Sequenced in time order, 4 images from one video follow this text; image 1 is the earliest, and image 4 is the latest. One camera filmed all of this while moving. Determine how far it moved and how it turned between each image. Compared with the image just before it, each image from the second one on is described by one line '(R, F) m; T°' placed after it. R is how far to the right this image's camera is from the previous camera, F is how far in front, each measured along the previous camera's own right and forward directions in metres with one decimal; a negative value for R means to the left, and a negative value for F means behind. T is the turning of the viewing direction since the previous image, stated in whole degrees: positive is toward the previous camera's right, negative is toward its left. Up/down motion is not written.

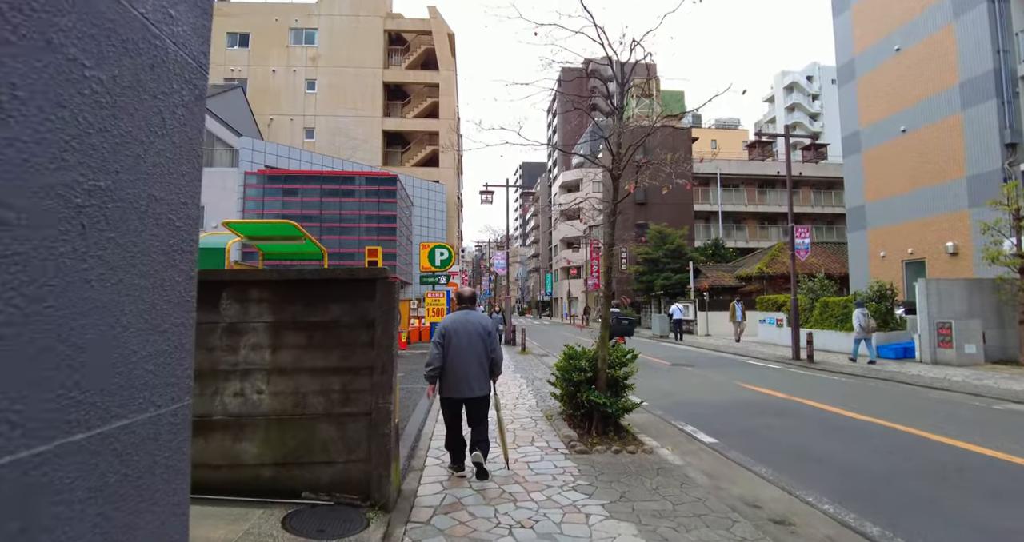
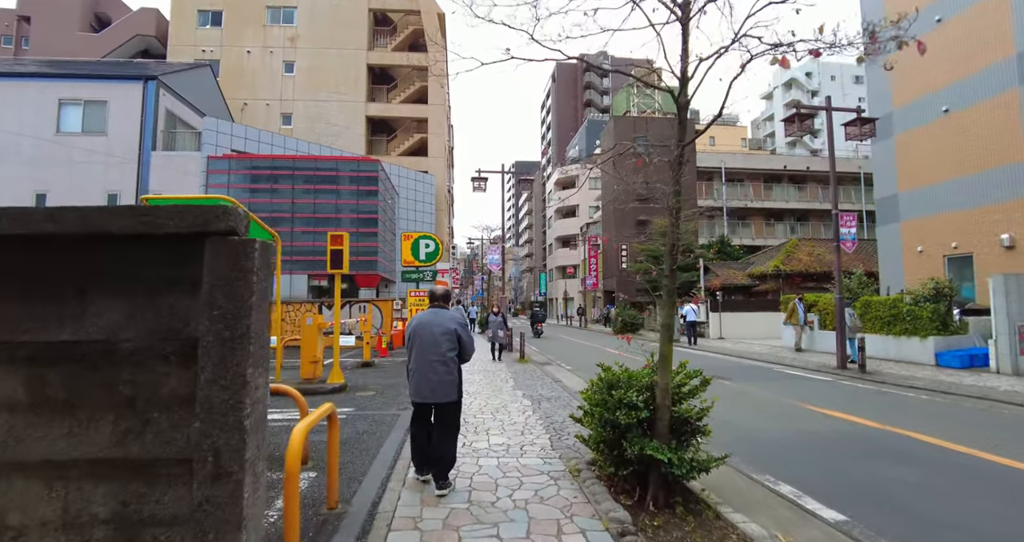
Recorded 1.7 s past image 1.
(-0.1, +2.3) m; +1°
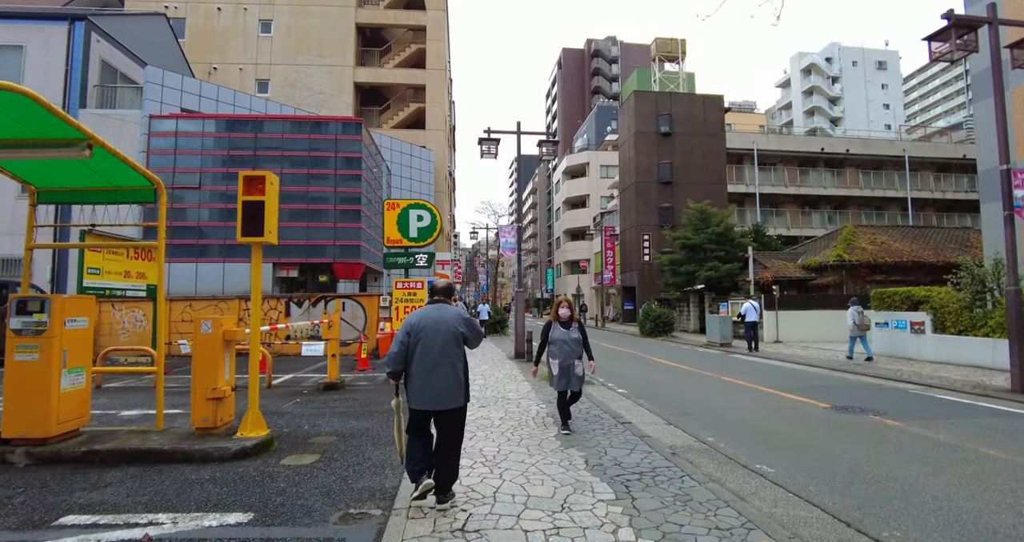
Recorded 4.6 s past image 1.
(-0.5, +3.9) m; 0°
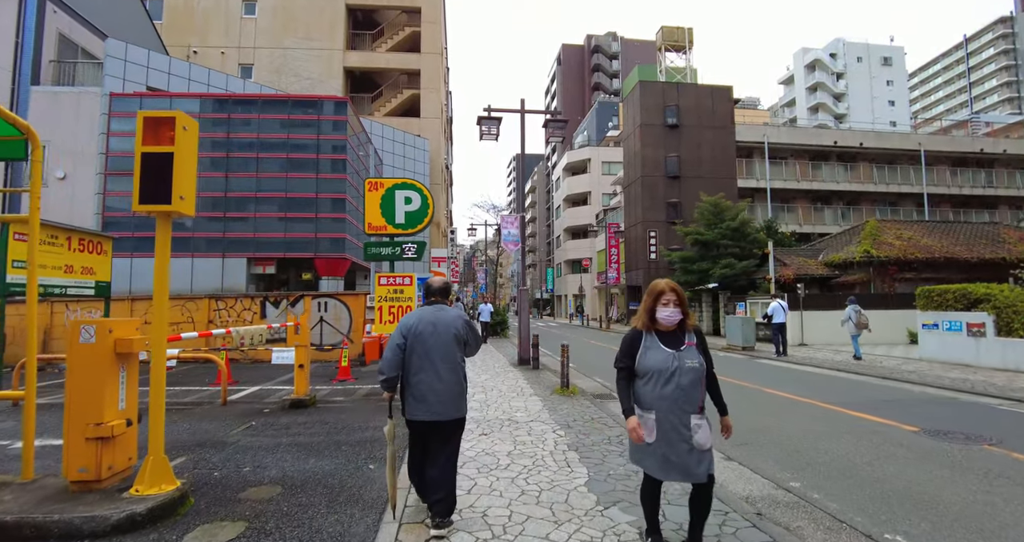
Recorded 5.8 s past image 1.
(-0.1, +1.6) m; 0°
